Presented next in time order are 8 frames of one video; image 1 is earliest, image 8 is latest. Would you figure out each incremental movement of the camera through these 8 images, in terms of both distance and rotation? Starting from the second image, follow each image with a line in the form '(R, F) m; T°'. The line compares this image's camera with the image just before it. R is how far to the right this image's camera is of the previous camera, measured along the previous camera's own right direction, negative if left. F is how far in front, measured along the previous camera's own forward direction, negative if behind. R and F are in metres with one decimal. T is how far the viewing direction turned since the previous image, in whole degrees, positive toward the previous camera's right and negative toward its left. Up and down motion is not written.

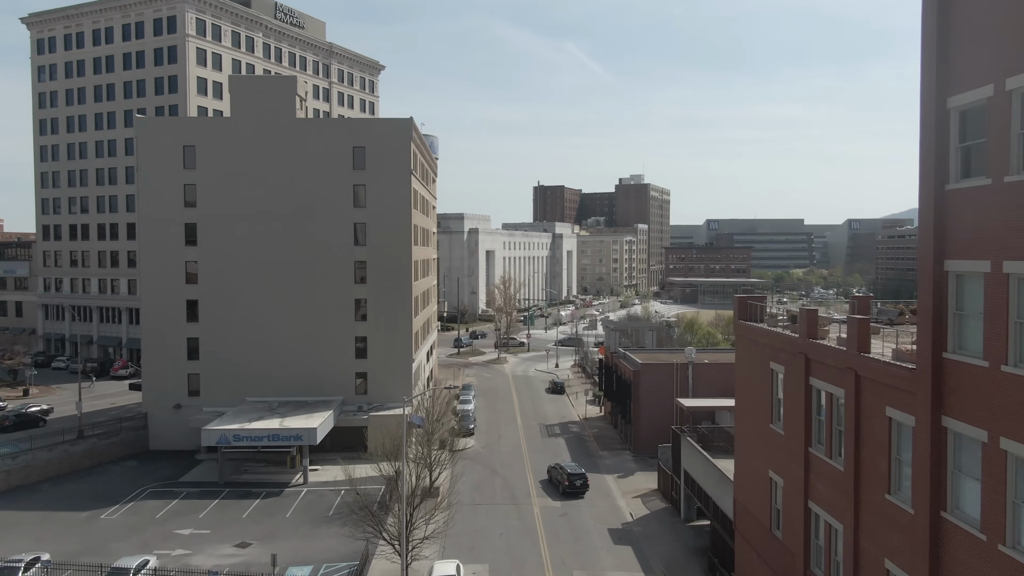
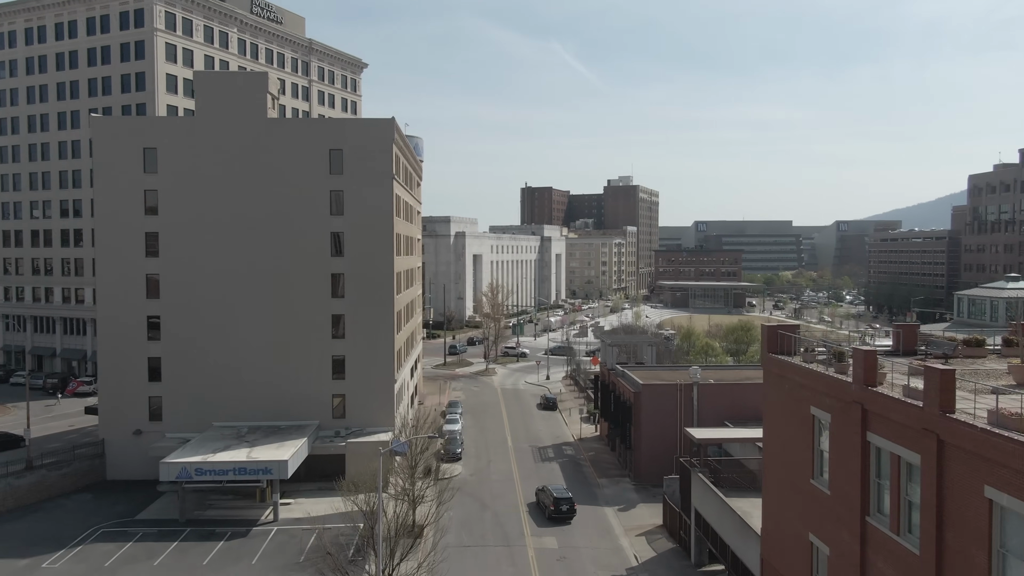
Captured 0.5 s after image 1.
(-0.2, +3.1) m; +1°
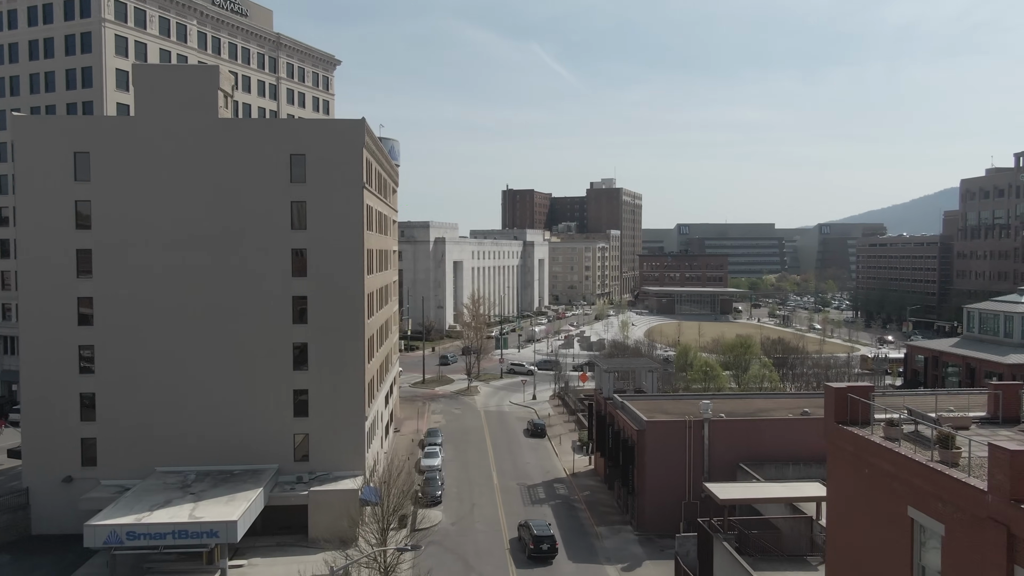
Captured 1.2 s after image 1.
(-0.3, +4.5) m; +2°
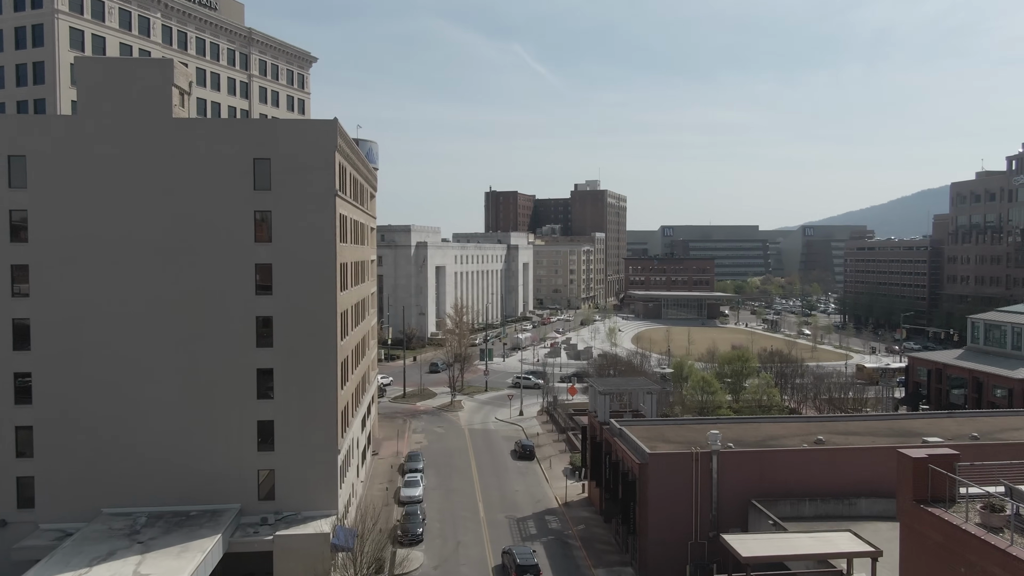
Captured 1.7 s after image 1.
(-0.3, +3.2) m; +1°
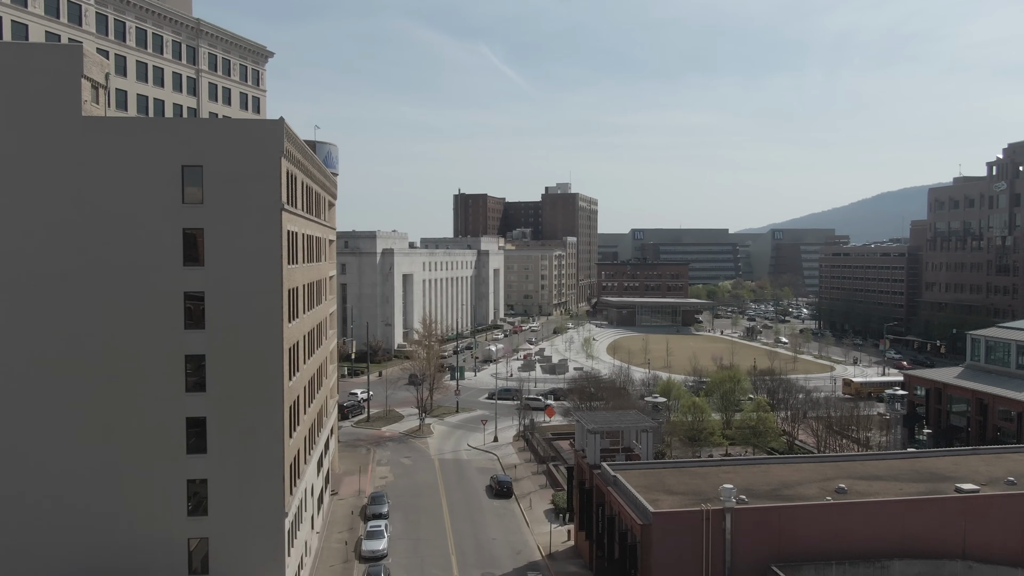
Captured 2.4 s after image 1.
(-0.4, +4.5) m; +2°
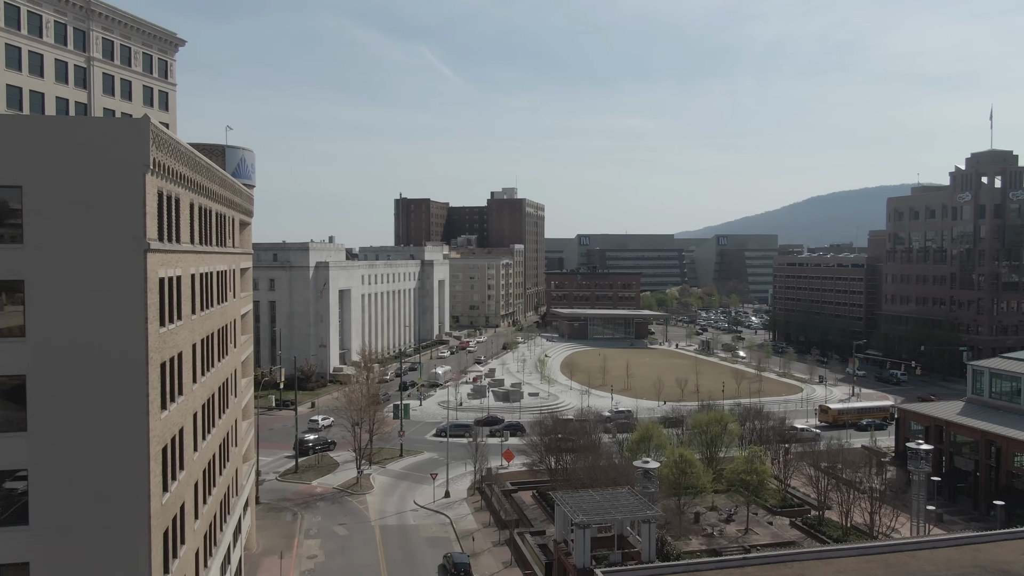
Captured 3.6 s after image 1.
(-0.8, +7.6) m; +5°
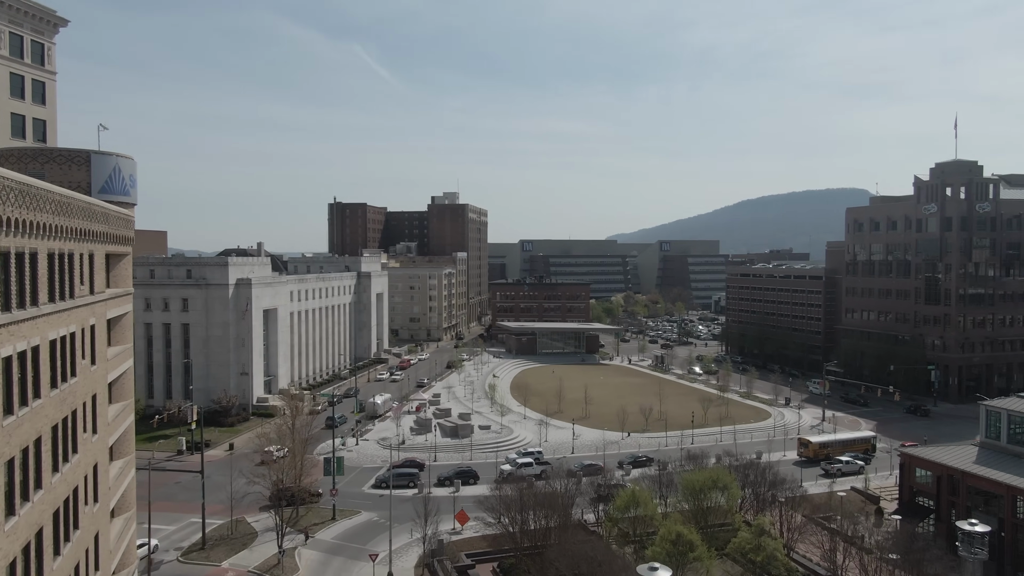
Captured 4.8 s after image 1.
(-1.0, +8.0) m; +5°
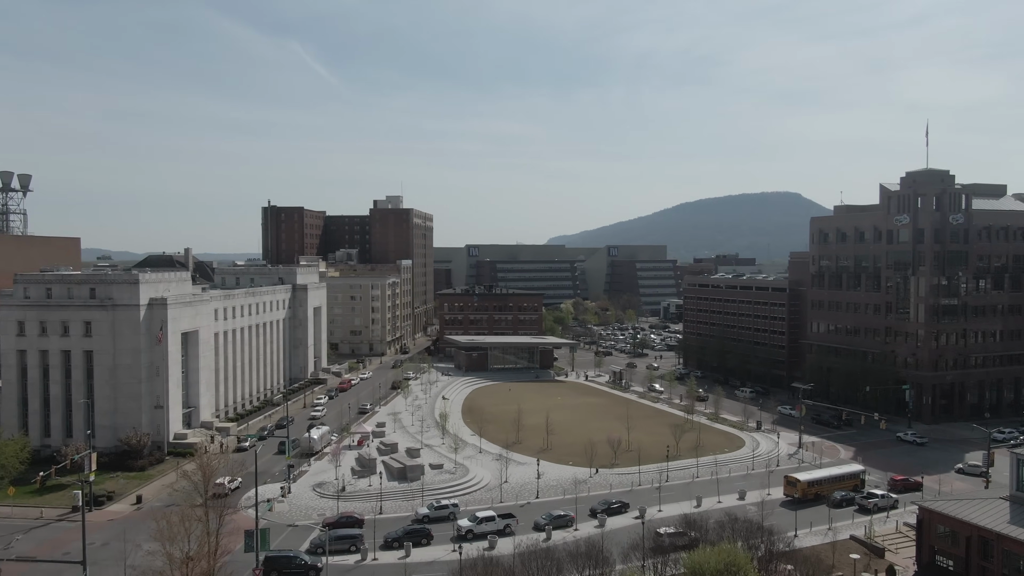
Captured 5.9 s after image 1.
(-1.0, +7.5) m; +4°
